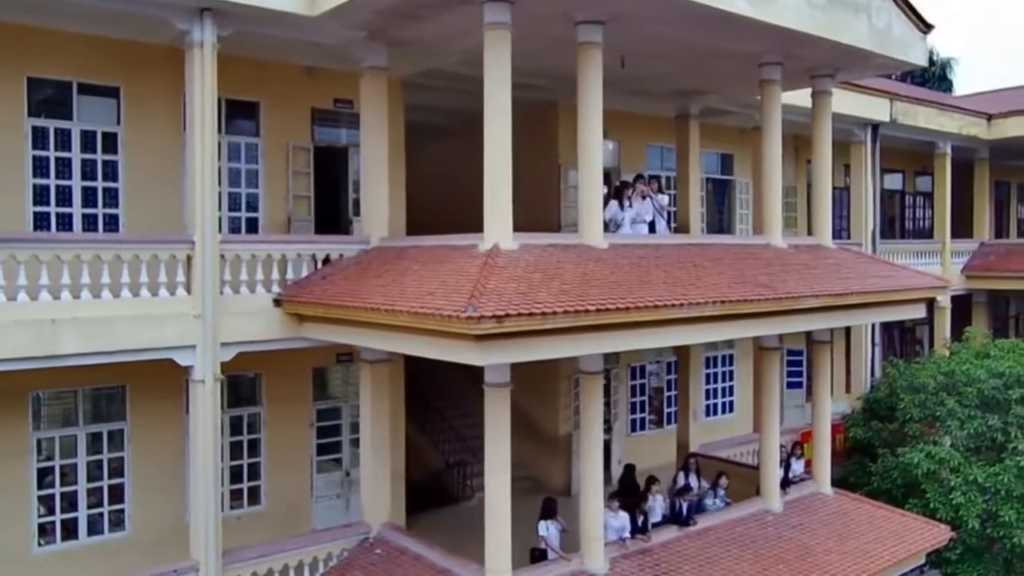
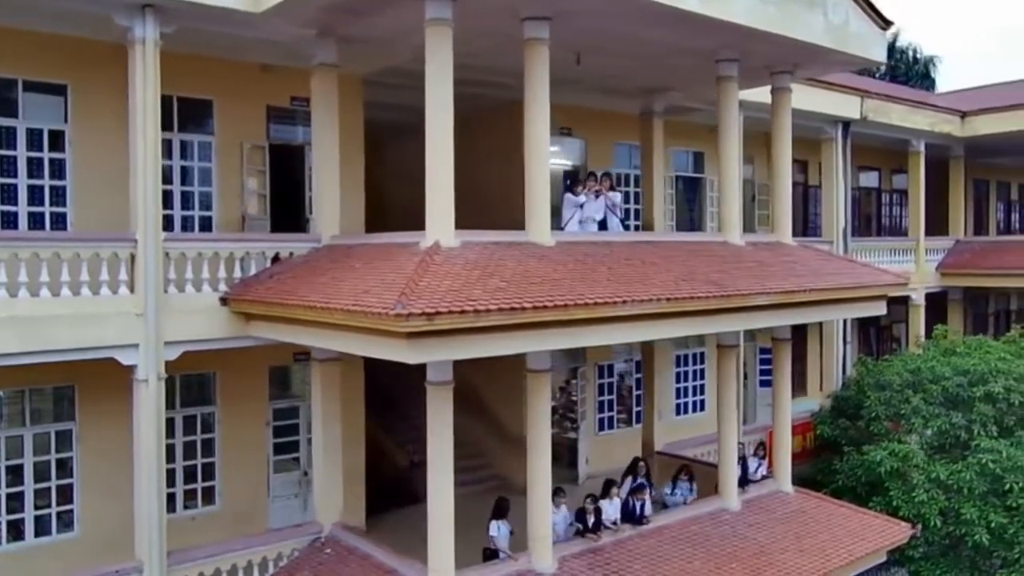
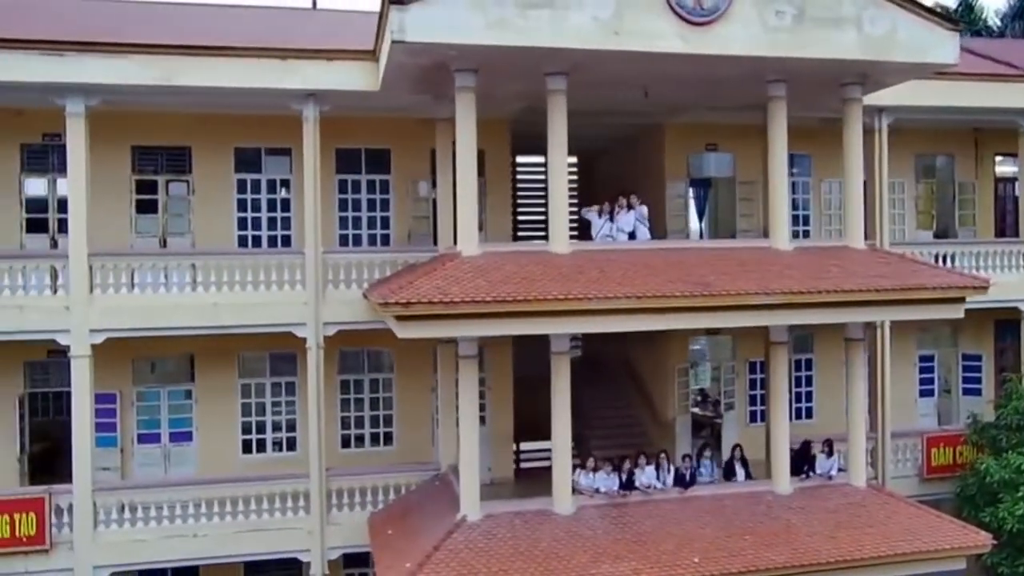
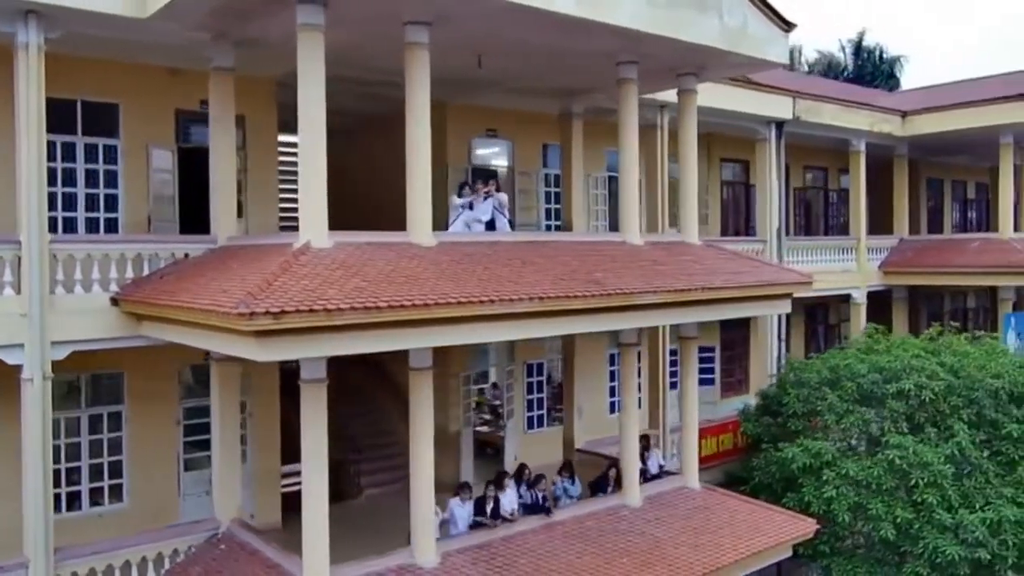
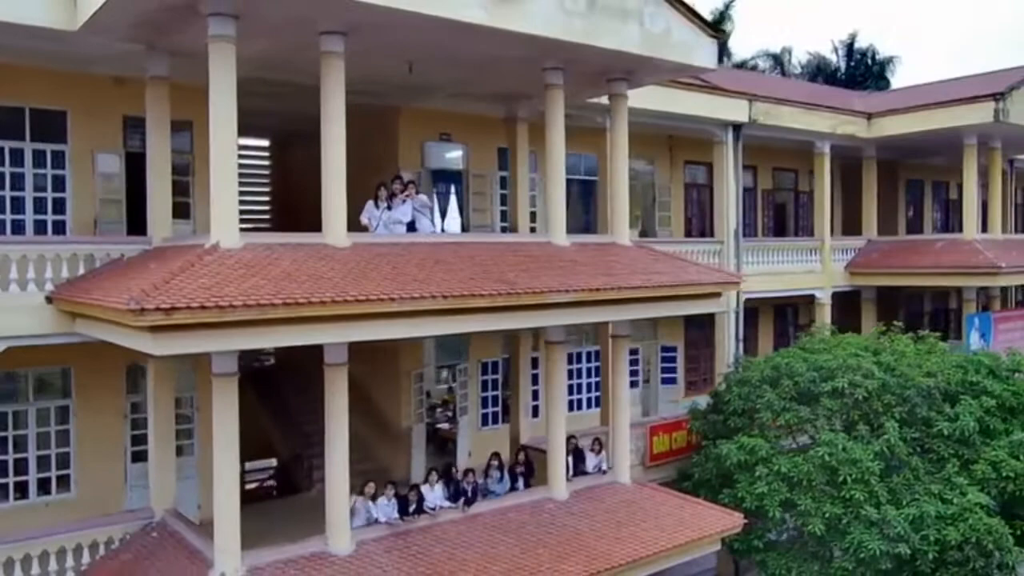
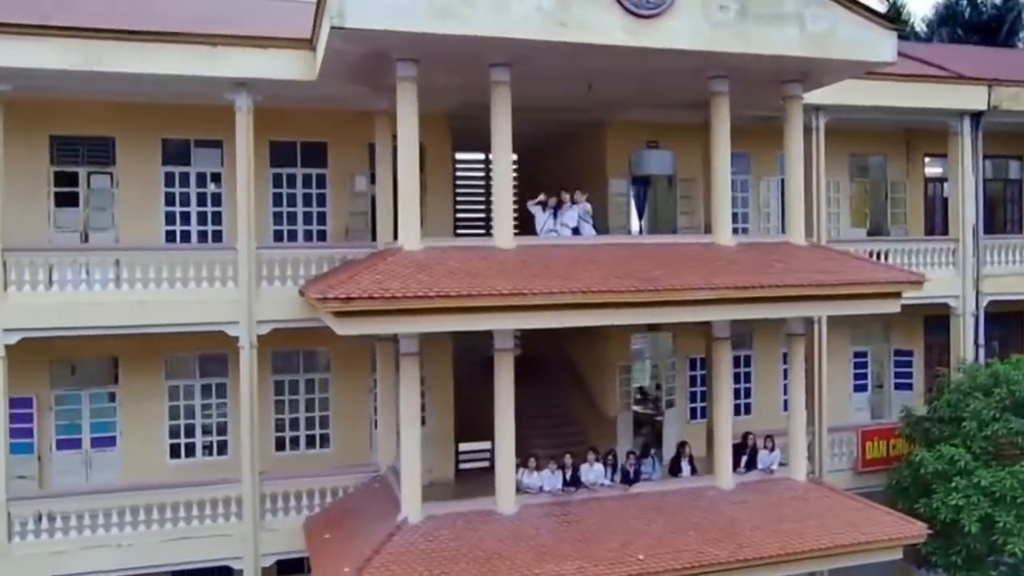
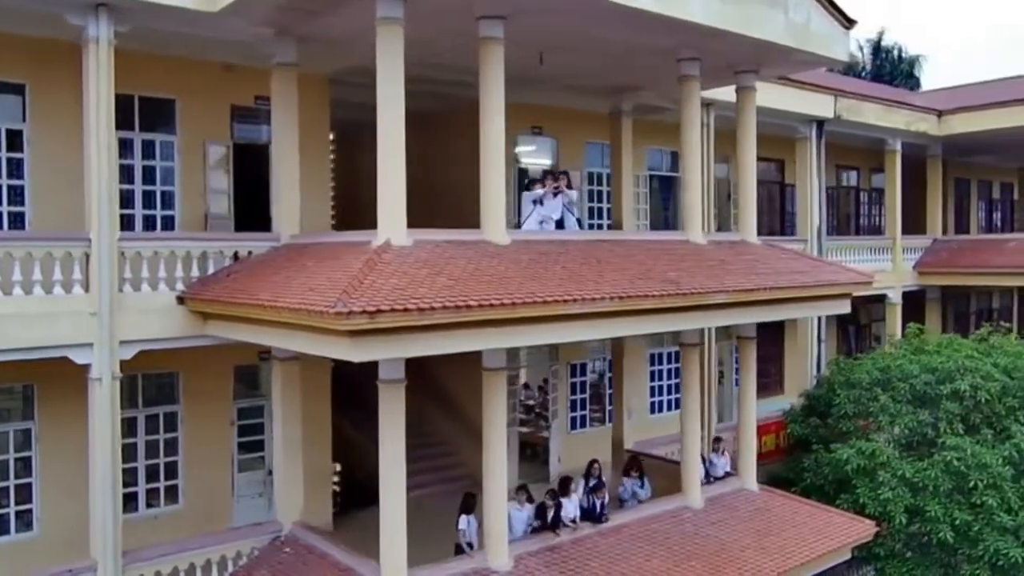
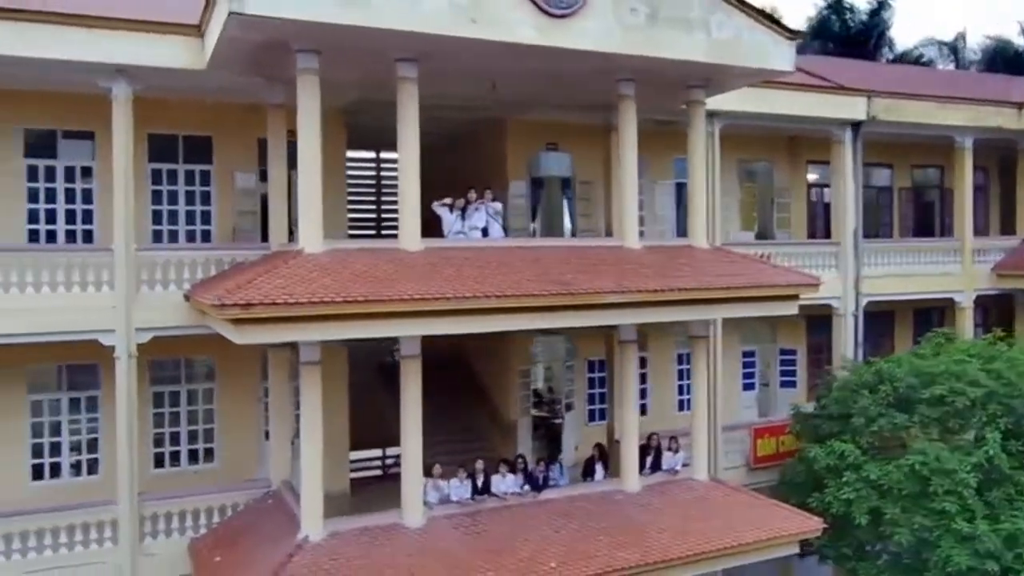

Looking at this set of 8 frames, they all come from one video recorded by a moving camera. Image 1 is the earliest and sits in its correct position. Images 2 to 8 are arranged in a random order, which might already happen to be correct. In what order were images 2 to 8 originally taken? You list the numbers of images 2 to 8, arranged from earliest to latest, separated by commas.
2, 7, 4, 5, 8, 6, 3
